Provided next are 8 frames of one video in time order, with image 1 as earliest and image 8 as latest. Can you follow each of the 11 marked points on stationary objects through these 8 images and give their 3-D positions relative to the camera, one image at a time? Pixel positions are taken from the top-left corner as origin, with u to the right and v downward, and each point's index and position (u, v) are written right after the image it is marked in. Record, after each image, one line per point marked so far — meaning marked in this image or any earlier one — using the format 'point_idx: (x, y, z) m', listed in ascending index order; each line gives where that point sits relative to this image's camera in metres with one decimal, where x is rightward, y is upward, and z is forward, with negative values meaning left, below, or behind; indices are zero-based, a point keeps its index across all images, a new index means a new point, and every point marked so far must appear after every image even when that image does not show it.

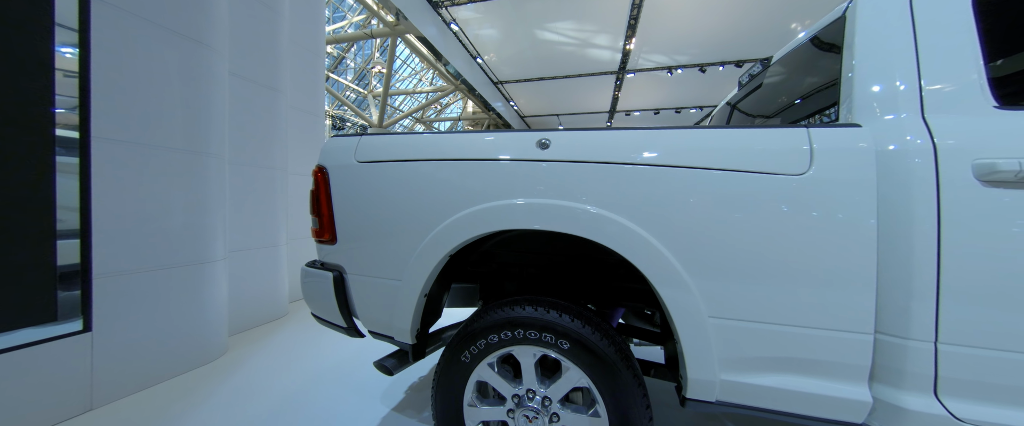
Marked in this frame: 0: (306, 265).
0: (-0.8, -0.2, +1.3) m
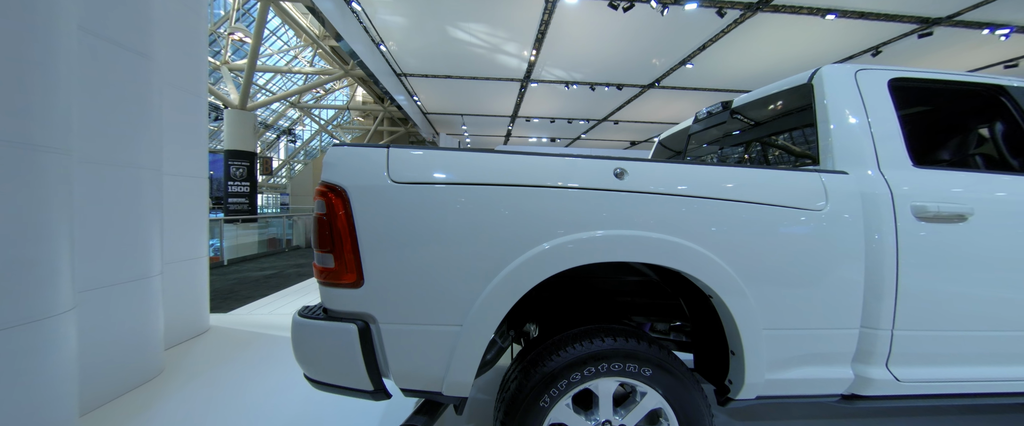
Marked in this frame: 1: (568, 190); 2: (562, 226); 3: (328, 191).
0: (-0.6, -0.3, +1.0) m
1: (+0.2, +0.1, +1.0) m
2: (+0.2, 0.0, +1.0) m
3: (-0.5, +0.1, +0.9) m
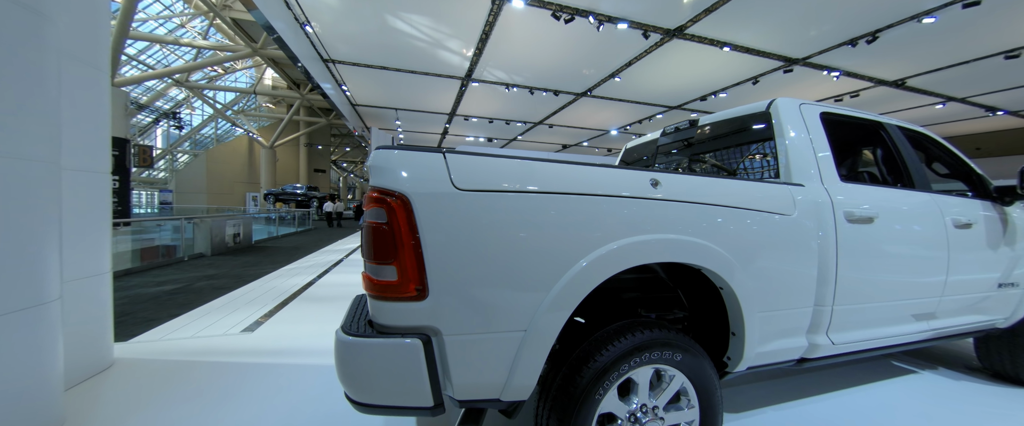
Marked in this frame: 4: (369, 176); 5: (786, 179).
0: (-0.5, -0.3, +0.9) m
1: (+0.4, +0.1, +1.1) m
2: (+0.3, -0.1, +1.0) m
3: (-0.3, 0.0, +0.9) m
4: (-0.4, +0.1, +1.0) m
5: (+1.3, +0.2, +1.5) m
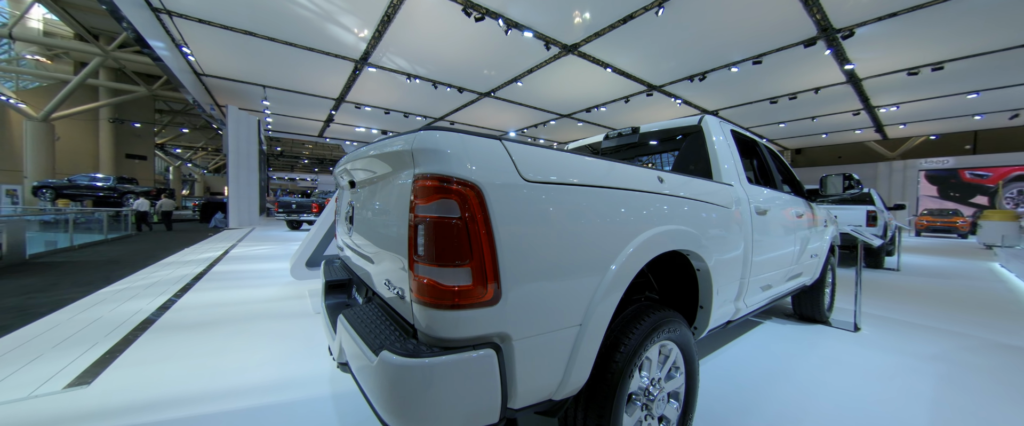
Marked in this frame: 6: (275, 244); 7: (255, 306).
0: (-0.3, -0.3, +0.7) m
1: (+0.5, +0.1, +1.2) m
2: (+0.4, 0.0, +1.1) m
3: (-0.1, +0.1, +0.7) m
4: (-0.2, +0.1, +0.8) m
5: (+1.2, +0.2, +1.8) m
6: (-6.0, -0.8, +8.1) m
7: (-2.6, -1.0, +3.3) m
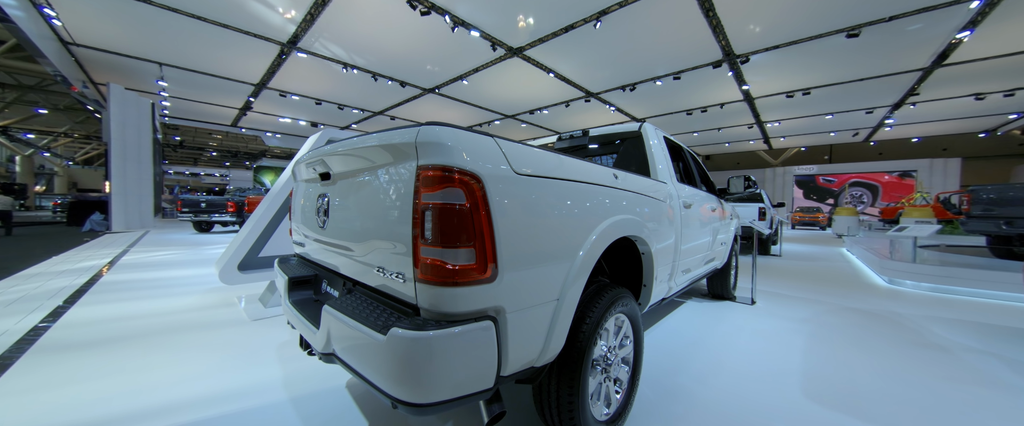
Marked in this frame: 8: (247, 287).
0: (-0.3, -0.3, +0.8) m
1: (+0.4, +0.1, +1.4) m
2: (+0.3, 0.0, +1.3) m
3: (-0.1, +0.1, +0.8) m
4: (-0.2, +0.2, +0.9) m
5: (+0.9, +0.2, +2.2) m
6: (-7.2, -0.8, +7.0) m
7: (-3.1, -1.0, +2.9) m
8: (-3.2, -0.9, +3.9) m
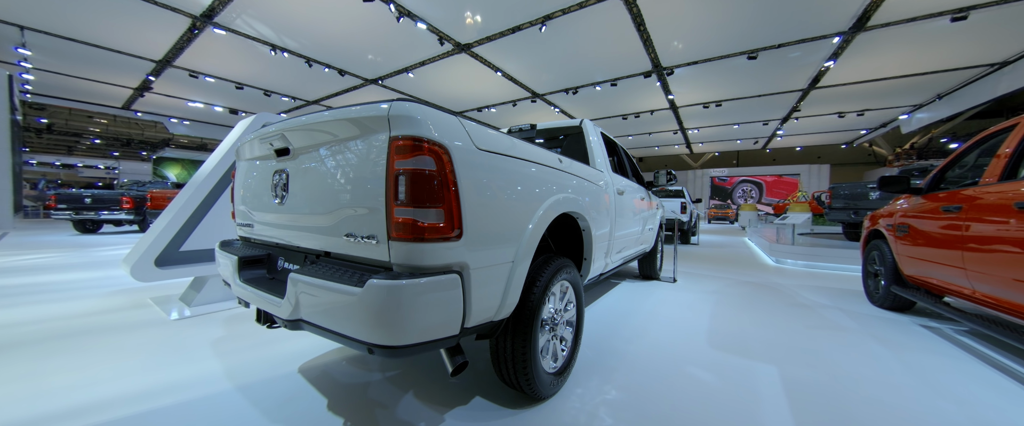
0: (-0.4, -0.2, +0.9) m
1: (+0.2, +0.2, +1.6) m
2: (+0.2, +0.1, +1.5) m
3: (-0.2, +0.2, +0.9) m
4: (-0.4, +0.3, +1.0) m
5: (+0.6, +0.3, +2.4) m
6: (-8.2, -0.7, +5.9) m
7: (-3.5, -0.9, +2.5) m
8: (-3.8, -0.8, +3.4) m
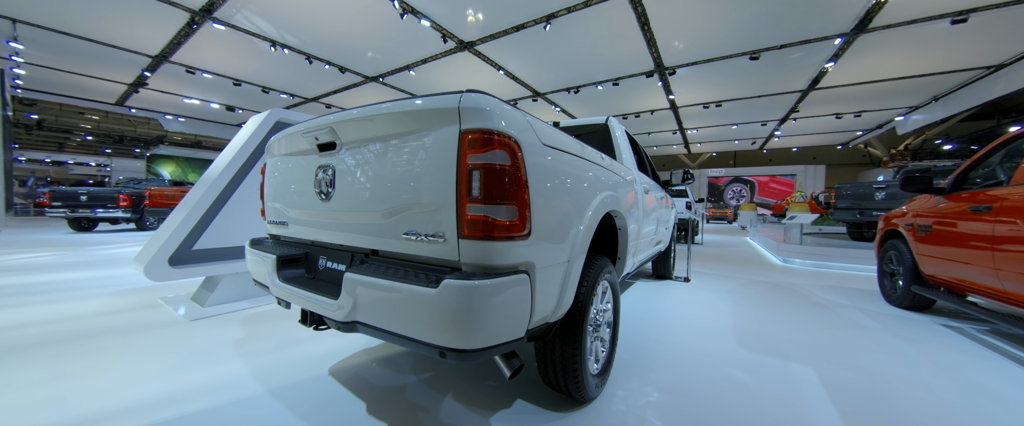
0: (-0.2, -0.2, +0.8) m
1: (+0.4, +0.2, +1.5) m
2: (+0.4, +0.1, +1.5) m
3: (0.0, +0.2, +0.9) m
4: (-0.1, +0.3, +0.9) m
5: (+0.8, +0.4, +2.4) m
6: (-8.1, -0.7, +5.7) m
7: (-3.3, -0.8, +2.4) m
8: (-3.6, -0.8, +3.3) m
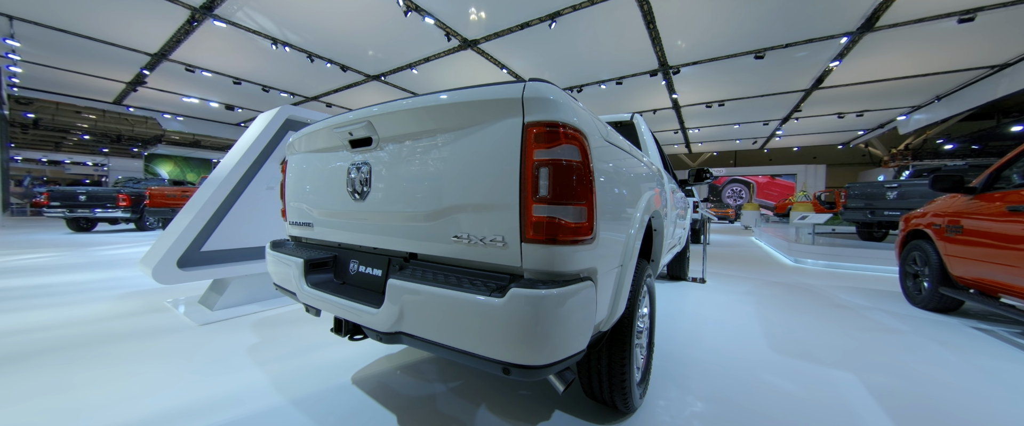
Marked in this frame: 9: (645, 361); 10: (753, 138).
0: (0.0, -0.2, +0.8) m
1: (+0.5, +0.2, +1.4) m
2: (+0.5, +0.1, +1.4) m
3: (+0.1, +0.2, +0.8) m
4: (0.0, +0.3, +0.8) m
5: (+1.0, +0.4, +2.3) m
6: (-7.9, -0.7, +5.6) m
7: (-3.1, -0.8, +2.3) m
8: (-3.4, -0.8, +3.2) m
9: (+0.7, -0.7, +1.6) m
10: (+12.7, +3.9, +16.7) m
